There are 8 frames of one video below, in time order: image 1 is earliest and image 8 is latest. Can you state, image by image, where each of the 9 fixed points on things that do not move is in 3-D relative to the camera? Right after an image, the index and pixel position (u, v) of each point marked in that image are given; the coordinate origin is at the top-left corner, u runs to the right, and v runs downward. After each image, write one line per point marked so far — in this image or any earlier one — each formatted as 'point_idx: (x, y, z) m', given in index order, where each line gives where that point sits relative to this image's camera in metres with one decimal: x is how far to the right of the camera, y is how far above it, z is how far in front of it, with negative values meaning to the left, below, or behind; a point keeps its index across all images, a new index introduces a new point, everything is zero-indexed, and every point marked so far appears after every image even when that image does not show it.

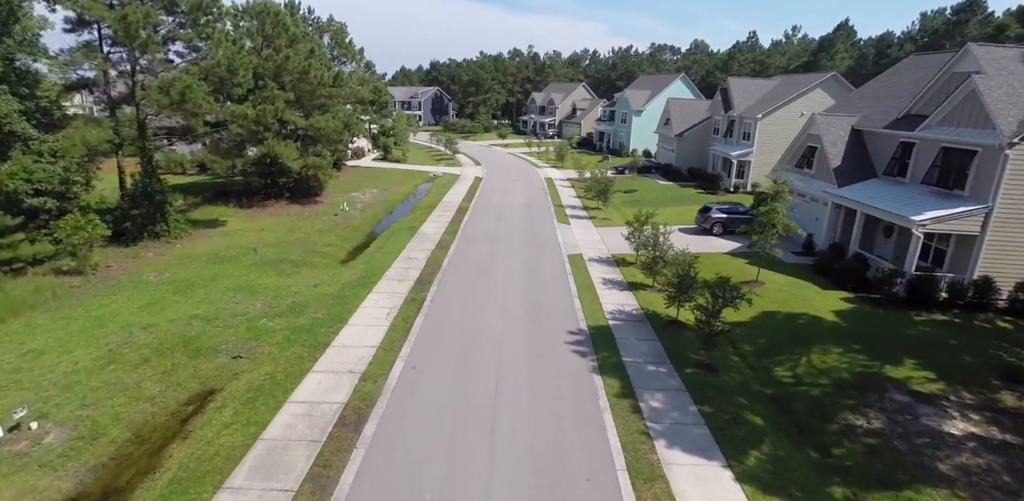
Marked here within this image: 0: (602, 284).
0: (+3.4, -1.2, +18.9) m
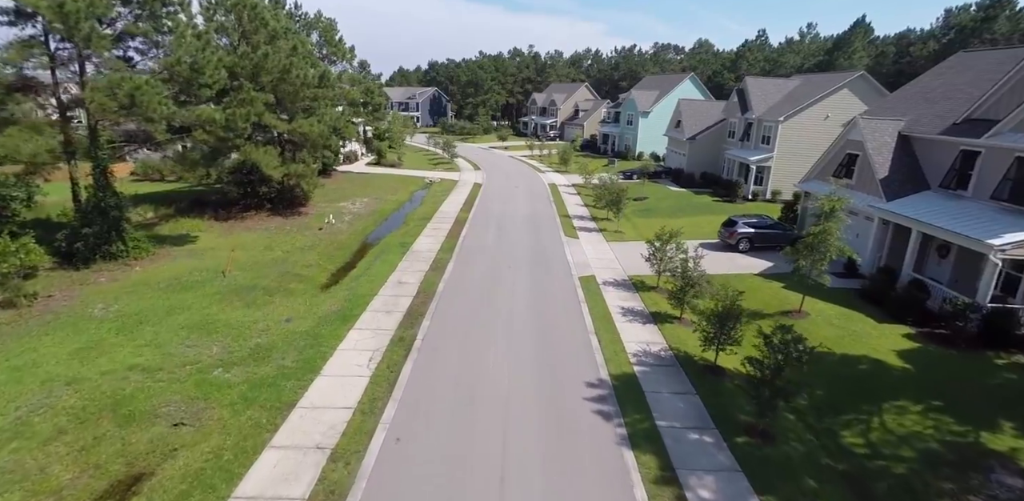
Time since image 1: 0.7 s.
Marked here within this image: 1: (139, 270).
0: (+3.6, -2.1, +16.4) m
1: (-13.8, -0.7, +18.7) m
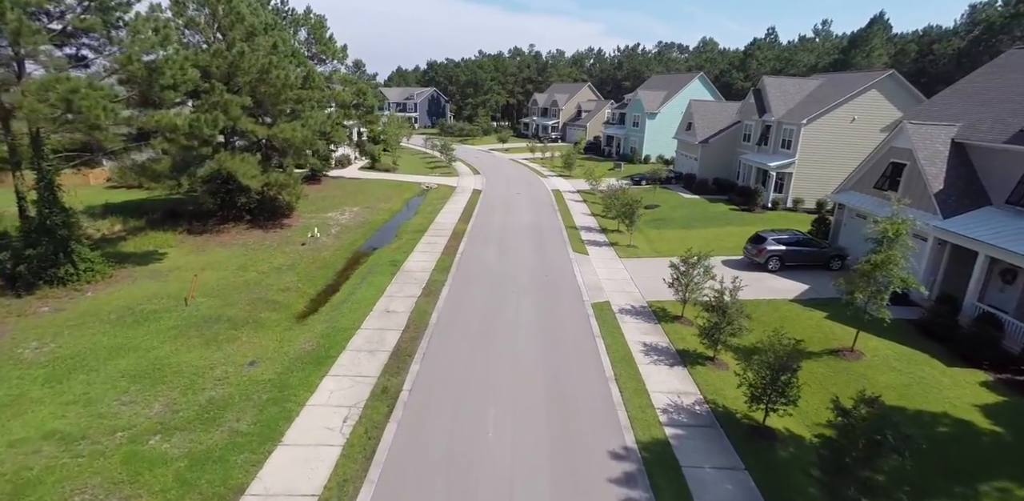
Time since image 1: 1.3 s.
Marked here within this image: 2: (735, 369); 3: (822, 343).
0: (+3.7, -2.9, +14.0) m
1: (-13.7, -1.5, +16.4) m
2: (+5.9, -3.1, +13.3) m
3: (+9.0, -2.7, +14.6) m
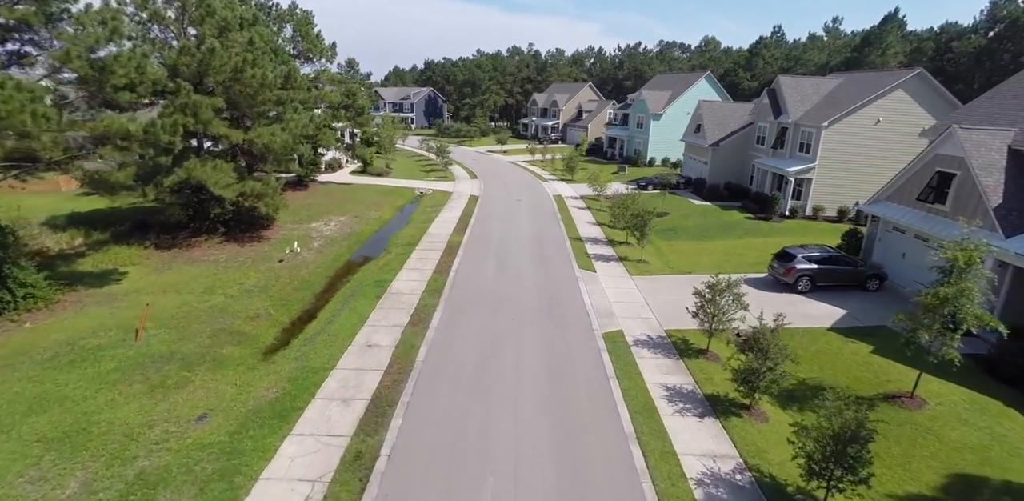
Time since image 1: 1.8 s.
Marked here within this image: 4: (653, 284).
0: (+3.7, -3.6, +12.0) m
1: (-13.7, -2.2, +14.2) m
2: (+5.9, -3.8, +11.2) m
3: (+9.0, -3.4, +12.5) m
4: (+5.4, -1.3, +19.5) m
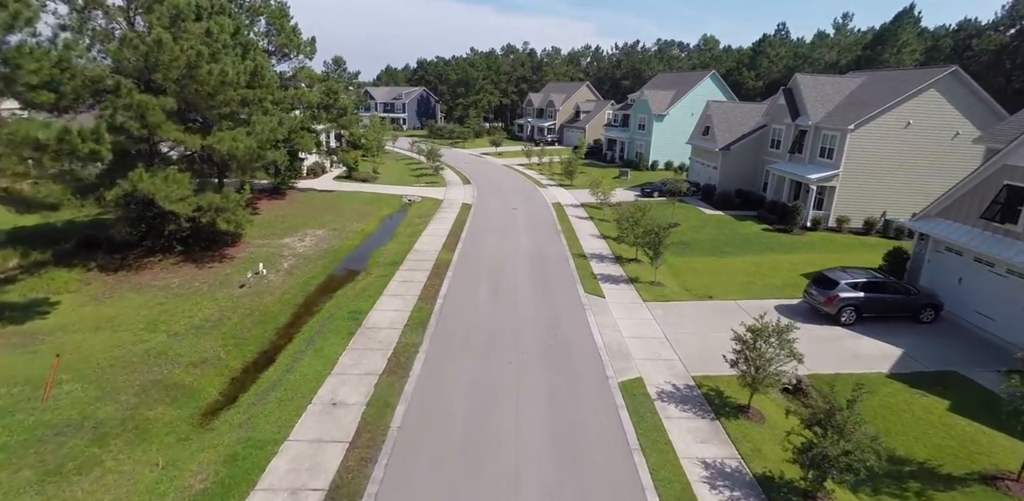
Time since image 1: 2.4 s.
0: (+3.7, -4.4, +9.4) m
1: (-13.8, -3.1, +11.5) m
2: (+5.9, -4.6, +8.6) m
3: (+9.0, -4.2, +10.0) m
4: (+5.3, -2.1, +16.9) m
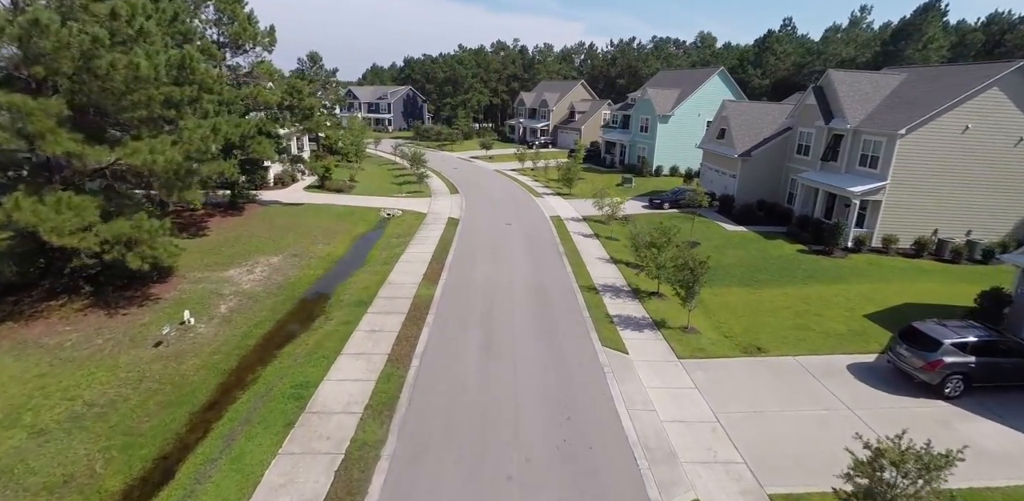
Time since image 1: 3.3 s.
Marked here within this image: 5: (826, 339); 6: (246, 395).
0: (+3.8, -5.6, +5.5) m
1: (-13.7, -4.4, +7.3) m
2: (+6.0, -5.8, +4.8) m
3: (+9.0, -5.3, +6.2) m
4: (+5.3, -3.3, +13.1) m
5: (+9.3, -2.6, +15.0) m
6: (-6.3, -3.4, +12.0) m
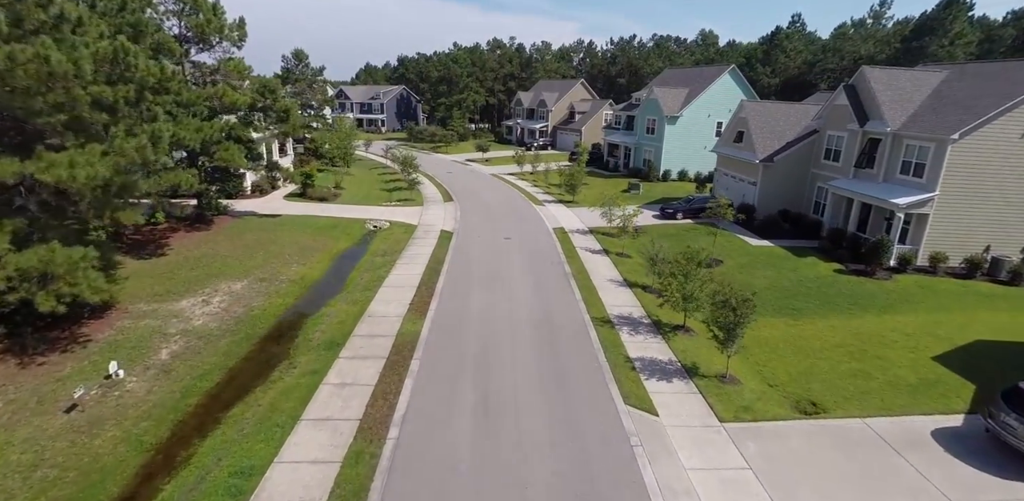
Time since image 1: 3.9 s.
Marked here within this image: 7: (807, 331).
0: (+3.9, -6.4, +2.8) m
1: (-13.6, -5.3, +4.5) m
2: (+6.1, -6.6, +2.1) m
3: (+9.2, -6.2, +3.5) m
4: (+5.3, -4.1, +10.4) m
5: (+9.4, -3.5, +12.4) m
6: (-6.2, -4.3, +9.3) m
7: (+9.1, -2.5, +15.6) m
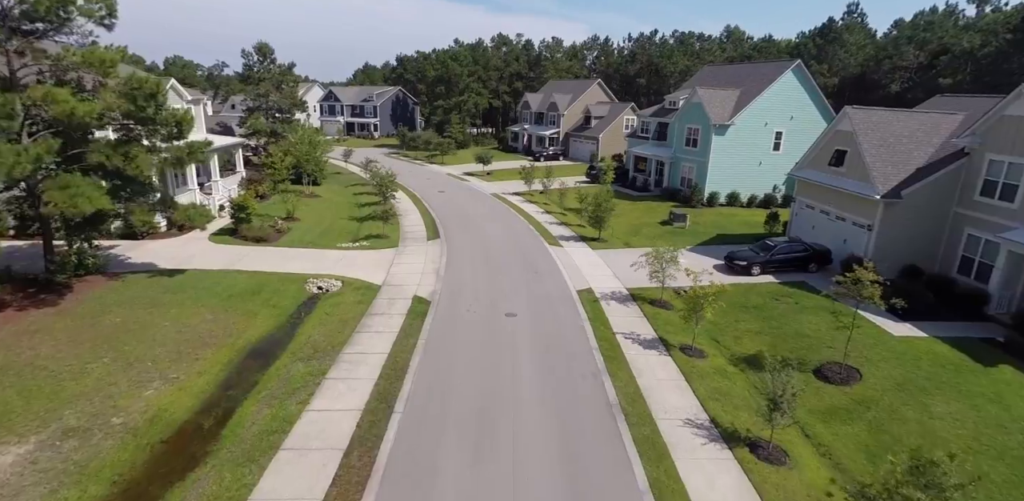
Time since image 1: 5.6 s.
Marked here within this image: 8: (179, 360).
0: (+3.8, -9.1, -5.5) m
1: (-13.7, -7.9, -3.6) m
2: (+6.0, -9.4, -6.2) m
3: (+9.1, -8.9, -4.8) m
4: (+5.3, -6.8, +2.1) m
5: (+9.4, -6.2, +4.0) m
6: (-6.2, -6.9, +1.1) m
7: (+9.2, -5.2, +7.2) m
8: (-8.7, -2.9, +13.1) m
